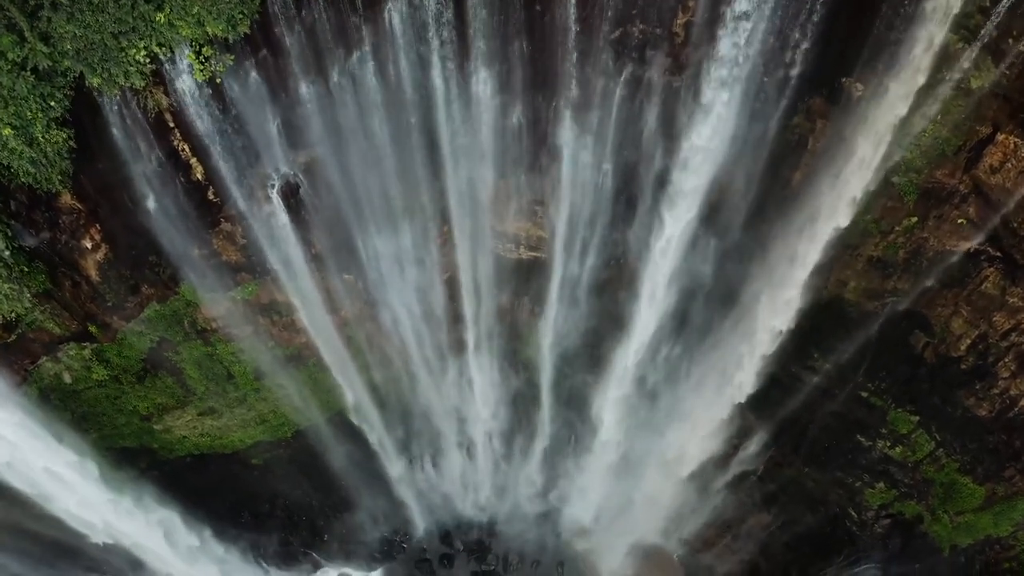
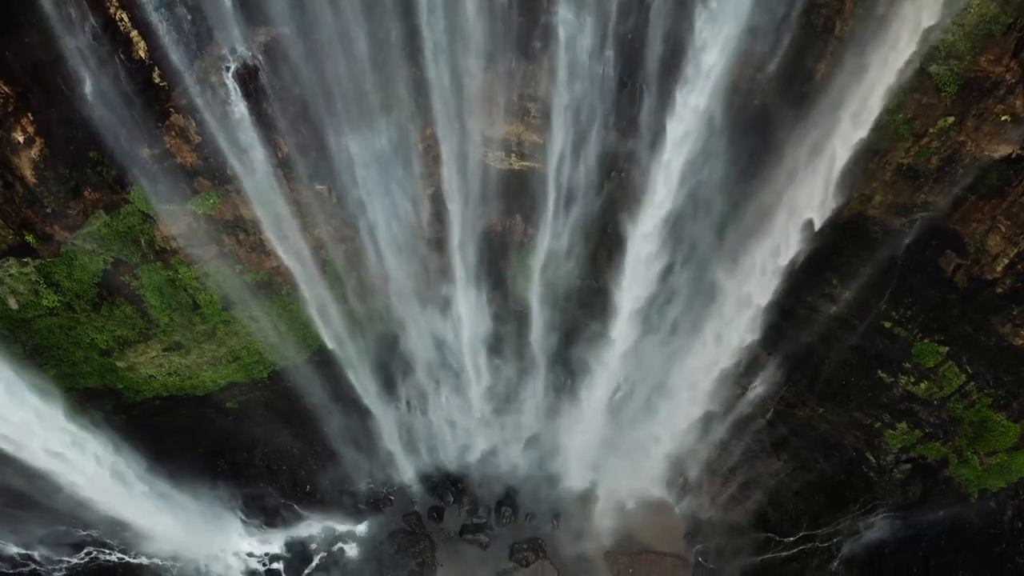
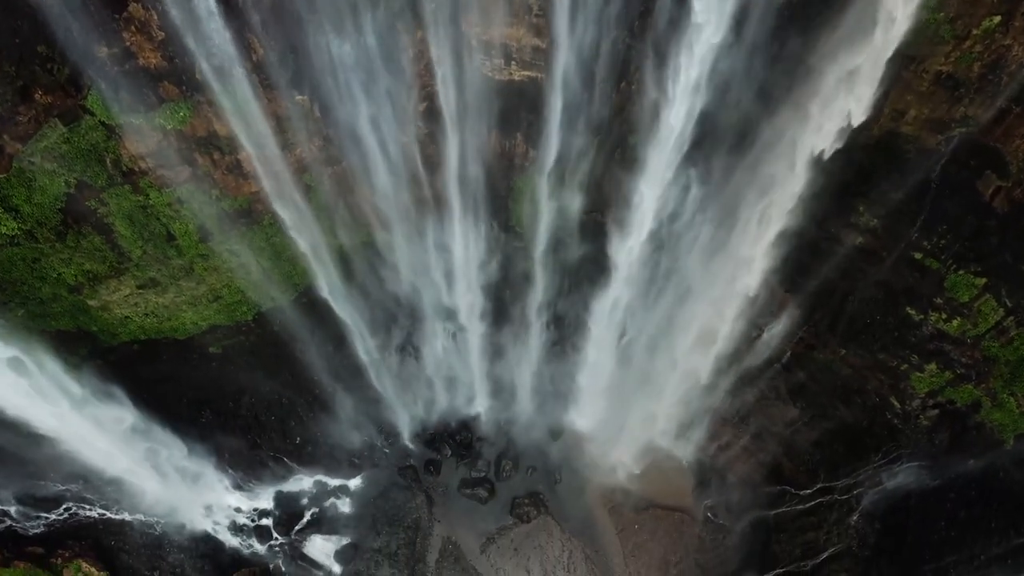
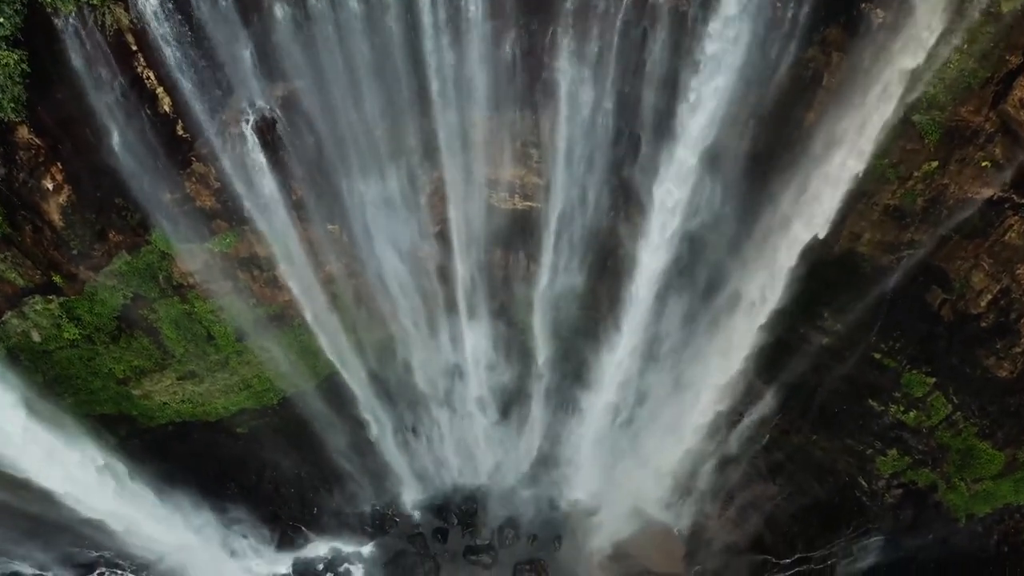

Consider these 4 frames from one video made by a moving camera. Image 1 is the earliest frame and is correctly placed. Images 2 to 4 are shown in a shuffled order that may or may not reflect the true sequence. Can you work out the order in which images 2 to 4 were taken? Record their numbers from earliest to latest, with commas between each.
4, 2, 3
